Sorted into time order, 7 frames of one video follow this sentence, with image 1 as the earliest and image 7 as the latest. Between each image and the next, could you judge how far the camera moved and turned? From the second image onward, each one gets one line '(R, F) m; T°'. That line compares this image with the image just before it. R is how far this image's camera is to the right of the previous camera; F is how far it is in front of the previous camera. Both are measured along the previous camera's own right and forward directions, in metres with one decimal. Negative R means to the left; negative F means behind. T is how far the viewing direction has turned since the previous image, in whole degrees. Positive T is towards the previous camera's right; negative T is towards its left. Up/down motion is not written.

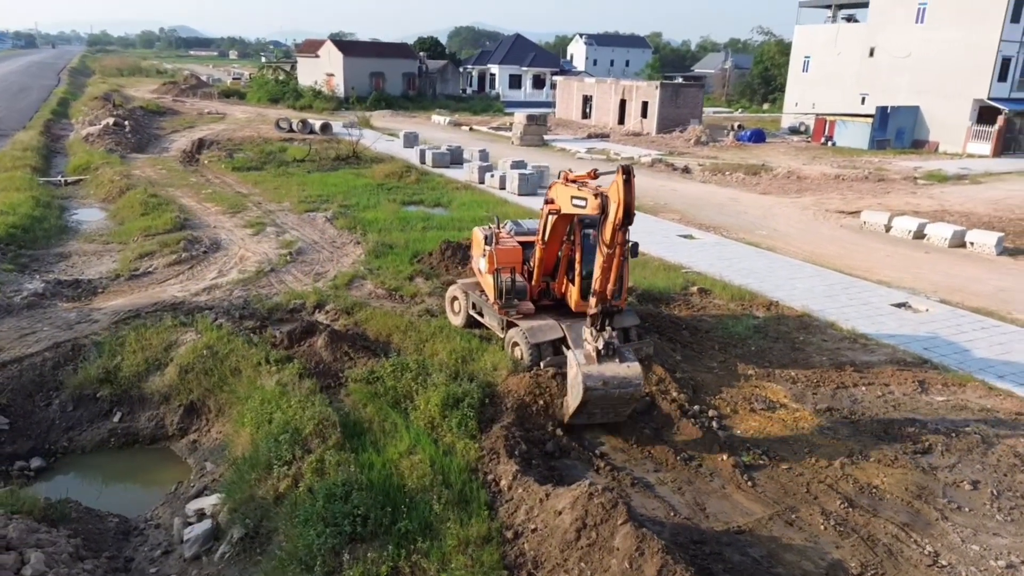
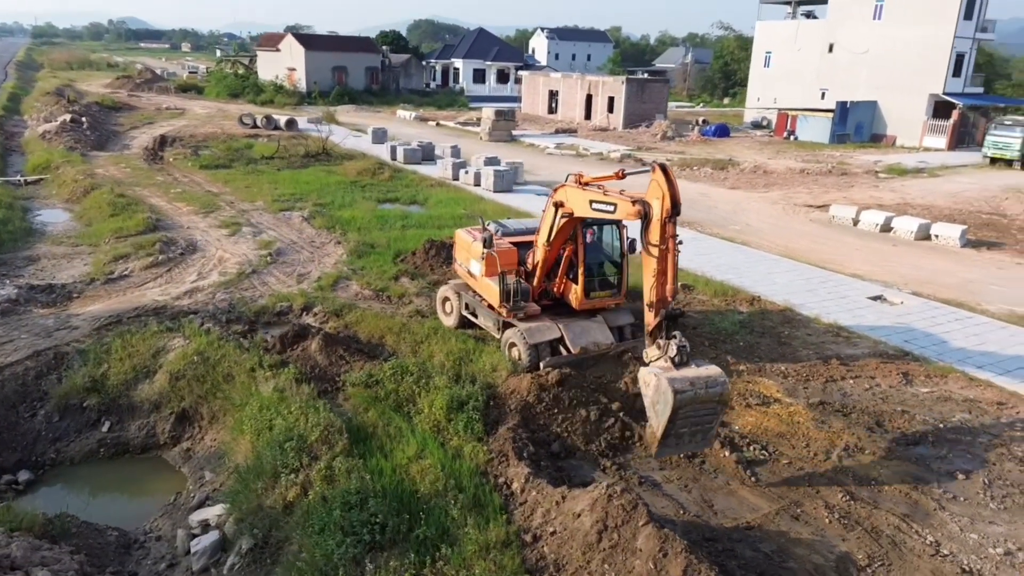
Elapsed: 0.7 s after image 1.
(-0.3, 0.0) m; +3°
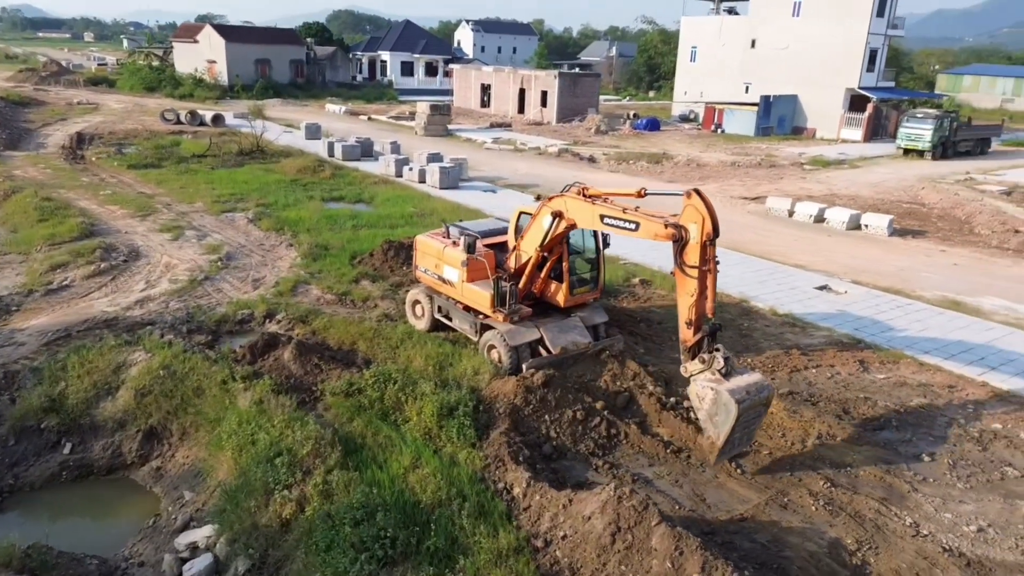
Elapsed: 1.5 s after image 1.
(-0.5, 0.0) m; +6°
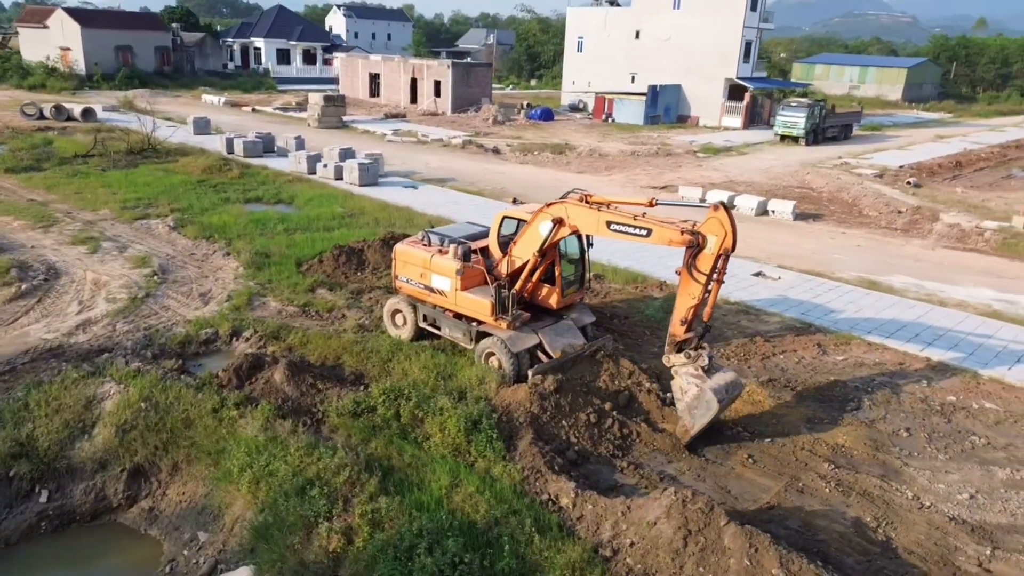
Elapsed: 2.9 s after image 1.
(-1.2, +0.1) m; +9°
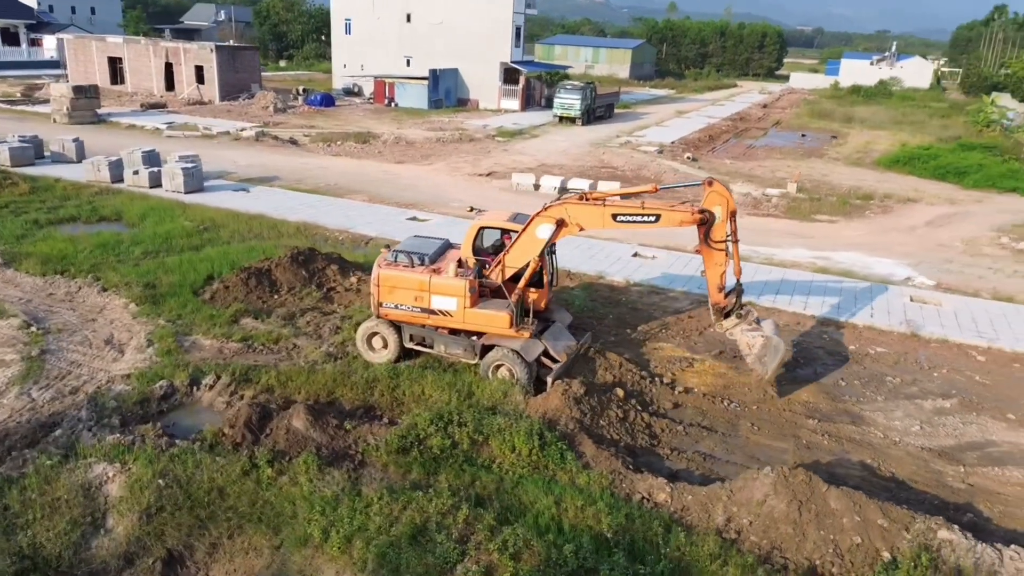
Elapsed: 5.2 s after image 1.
(-2.5, +0.3) m; +19°
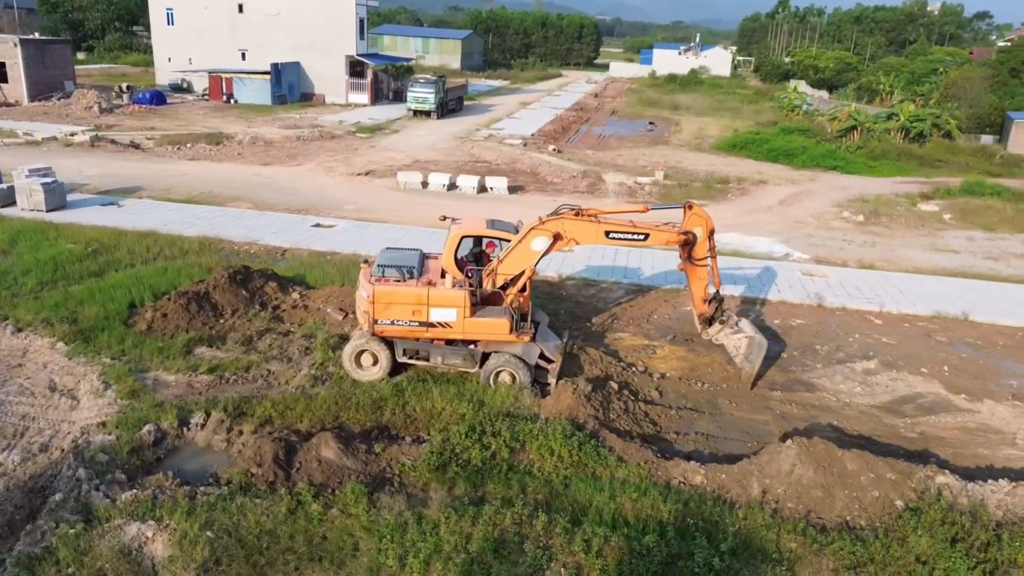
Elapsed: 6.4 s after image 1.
(-1.7, 0.0) m; +13°
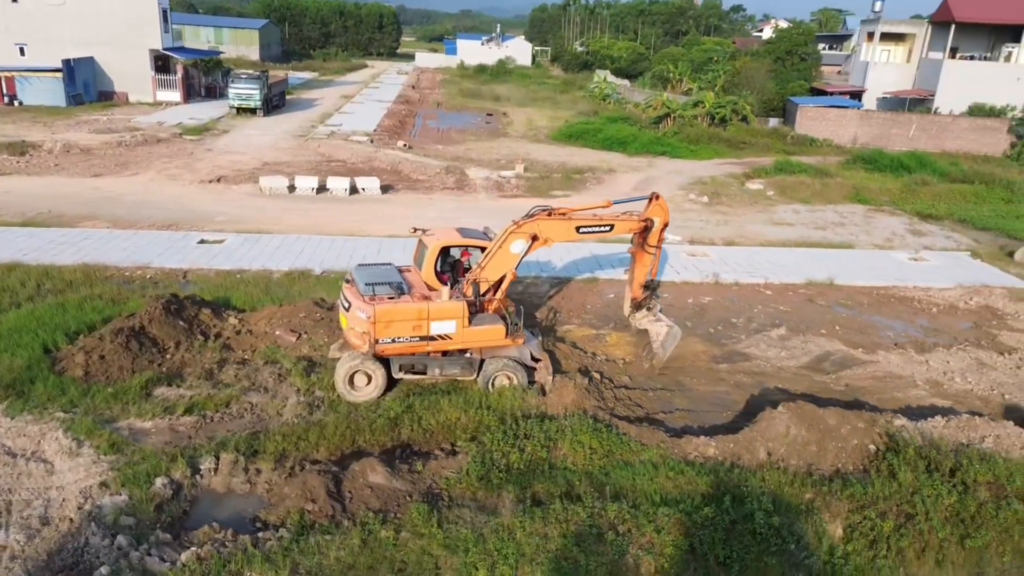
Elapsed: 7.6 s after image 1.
(-1.9, 0.0) m; +15°
